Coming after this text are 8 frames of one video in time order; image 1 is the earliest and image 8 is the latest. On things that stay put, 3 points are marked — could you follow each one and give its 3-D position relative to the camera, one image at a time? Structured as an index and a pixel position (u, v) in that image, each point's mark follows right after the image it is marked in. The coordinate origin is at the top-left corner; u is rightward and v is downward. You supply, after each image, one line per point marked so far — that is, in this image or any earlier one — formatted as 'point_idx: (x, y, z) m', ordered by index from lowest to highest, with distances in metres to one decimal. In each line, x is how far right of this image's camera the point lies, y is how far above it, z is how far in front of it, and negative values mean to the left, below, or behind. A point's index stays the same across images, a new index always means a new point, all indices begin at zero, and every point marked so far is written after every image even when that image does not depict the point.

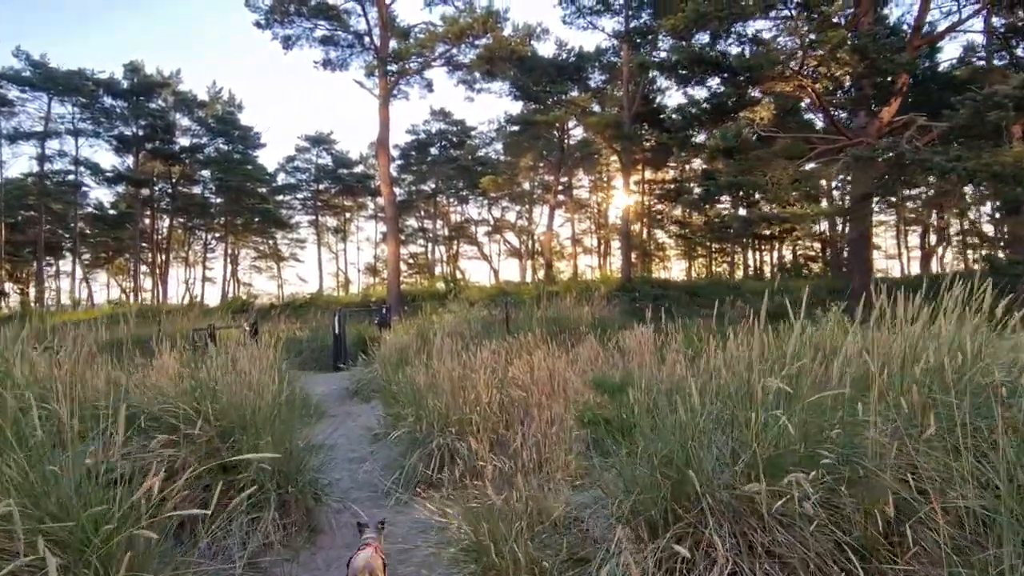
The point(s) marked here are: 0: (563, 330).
0: (+0.6, -0.5, +8.2) m
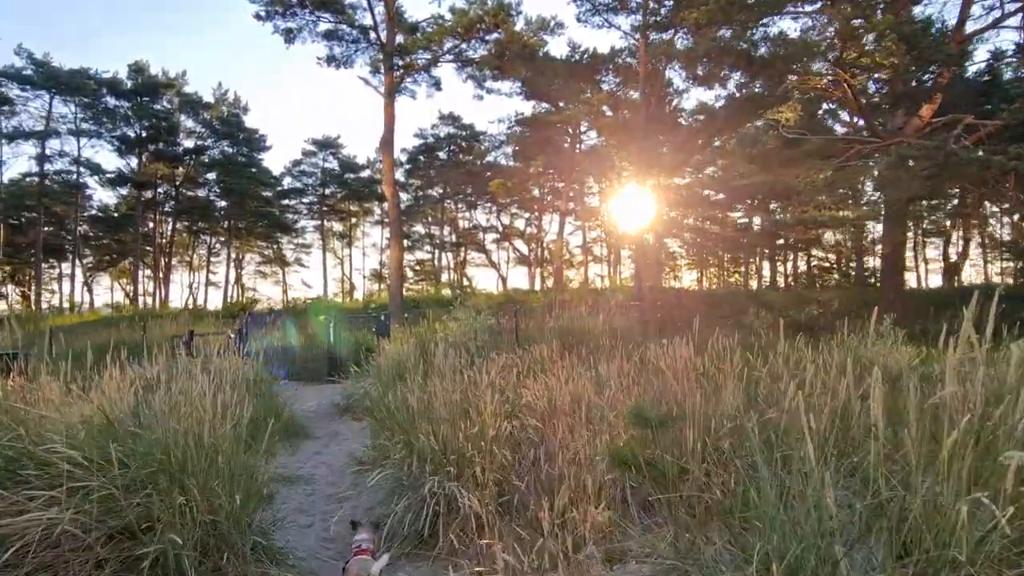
0: (+0.7, -0.6, +7.4) m
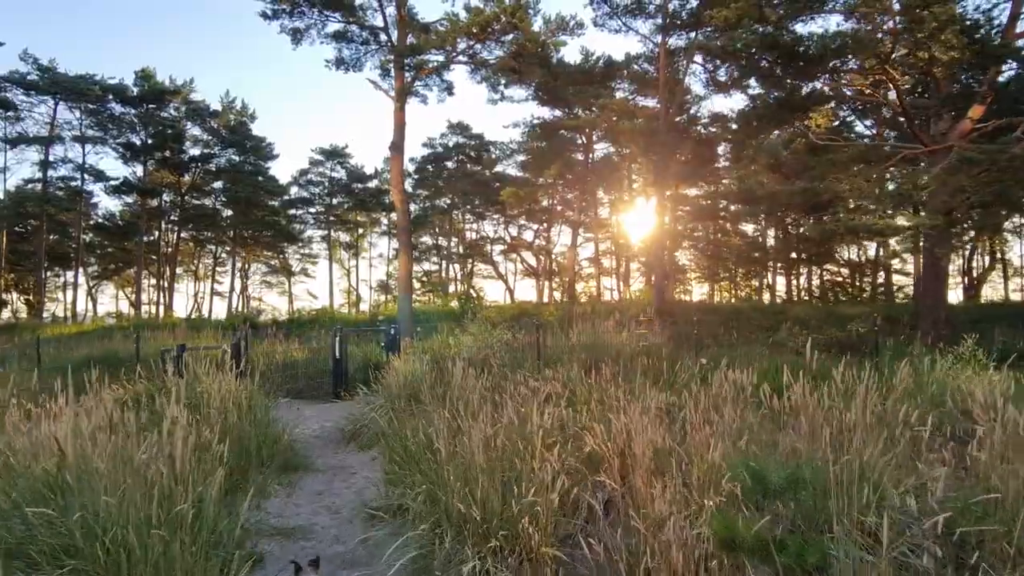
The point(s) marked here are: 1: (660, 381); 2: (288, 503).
0: (+0.9, -0.7, +6.7) m
1: (+1.0, -0.6, +5.0) m
2: (-1.2, -1.2, +4.0) m
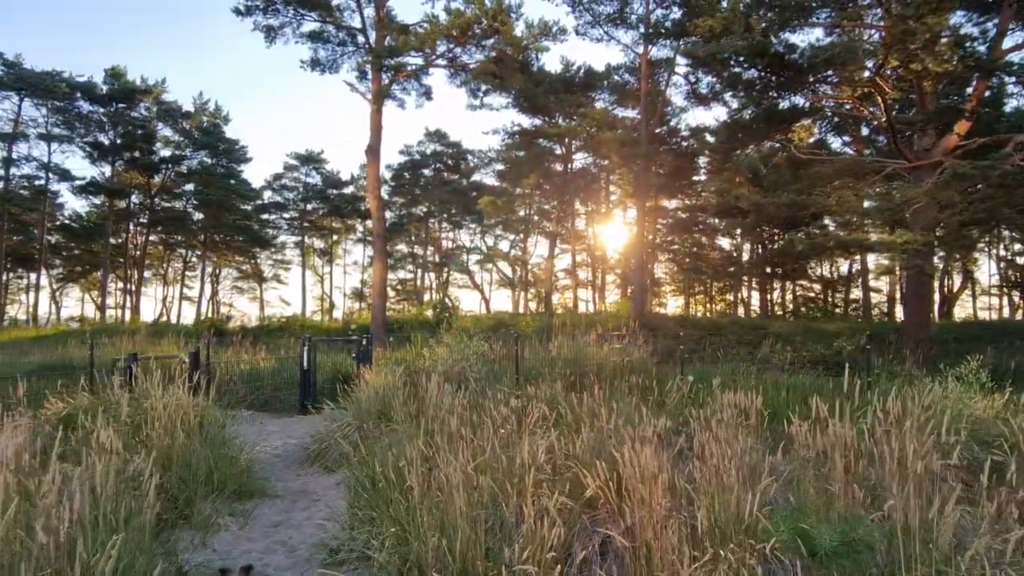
0: (+0.7, -0.8, +6.3) m
1: (+0.9, -0.7, +4.6) m
2: (-1.3, -1.2, +3.6) m
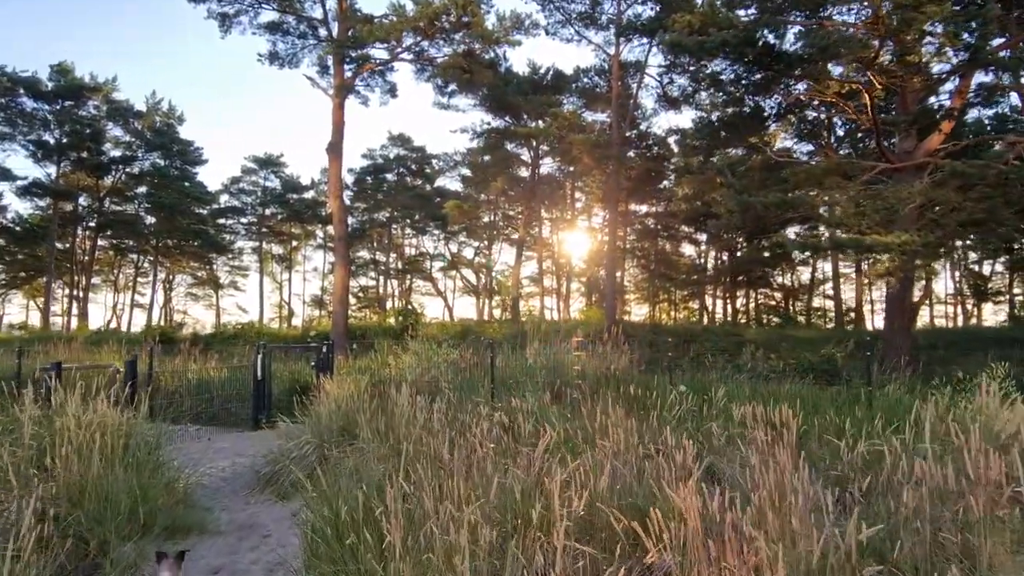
0: (+0.5, -0.8, +5.7) m
1: (+0.8, -0.7, +4.1) m
2: (-1.4, -1.2, +2.9) m
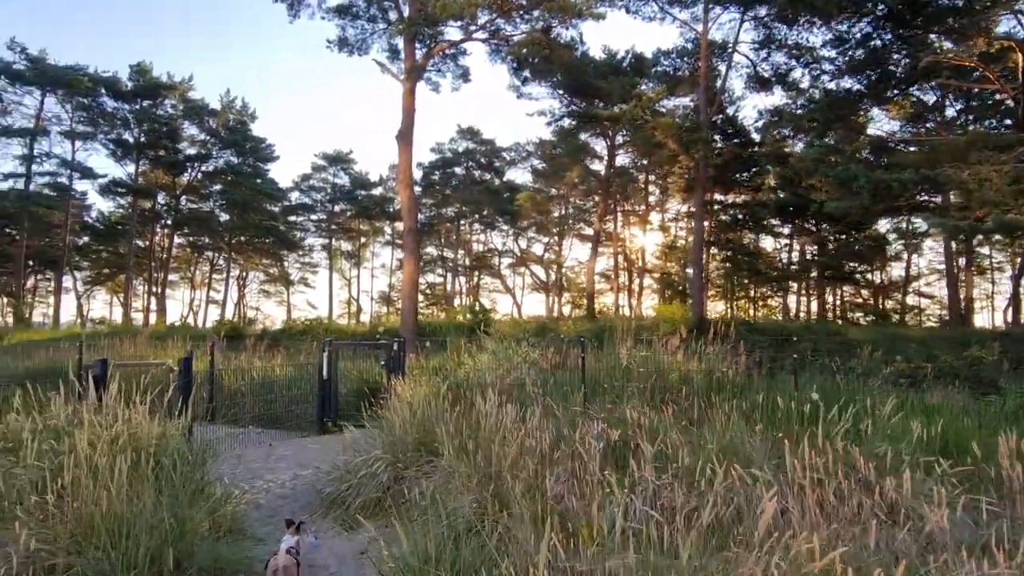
0: (+1.2, -0.7, +4.8) m
1: (+1.3, -0.7, +3.1) m
2: (-0.9, -1.1, +2.1) m
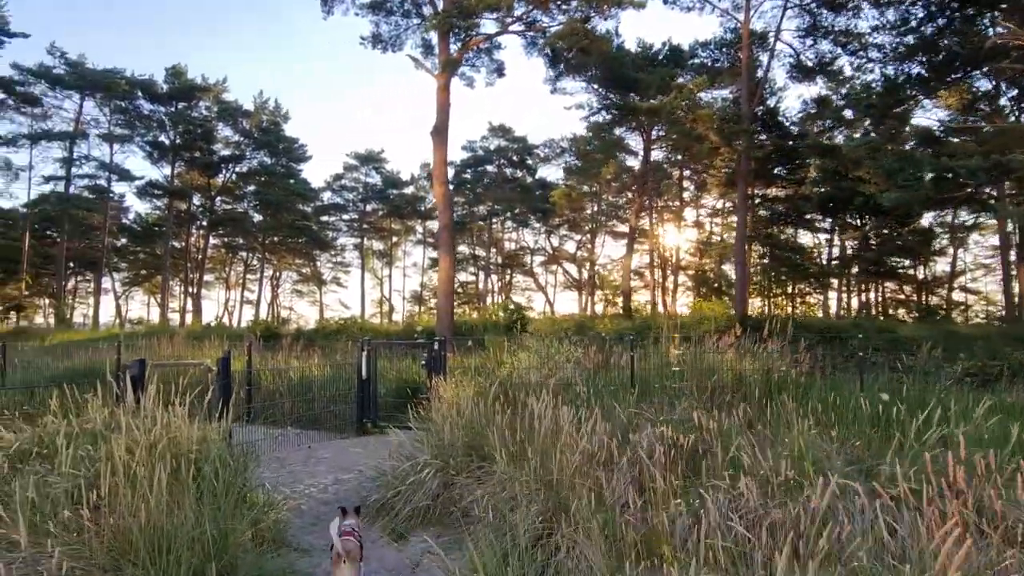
0: (+1.5, -0.7, +4.5) m
1: (+1.6, -0.6, +2.8) m
2: (-0.7, -1.1, +1.9) m
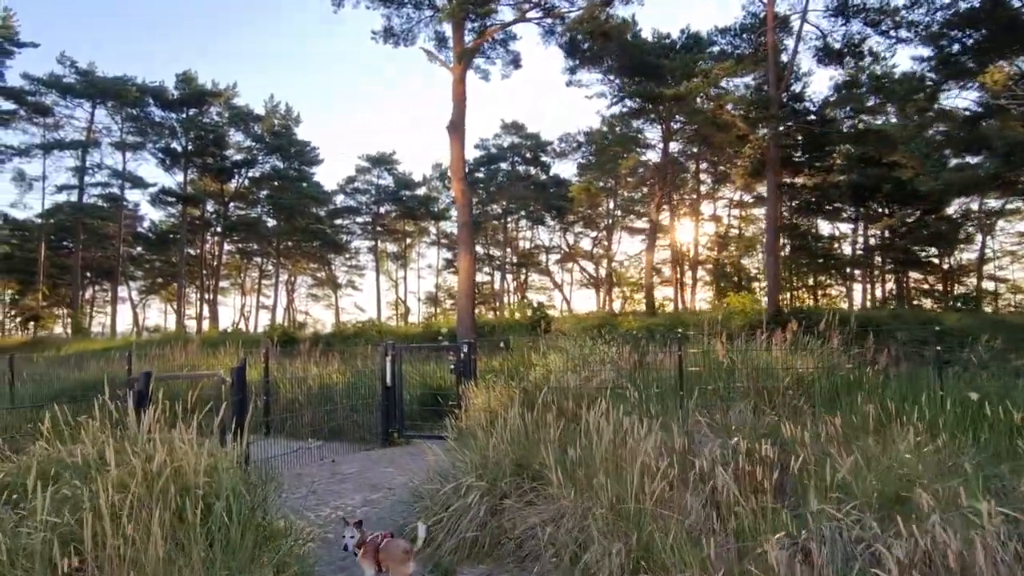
0: (+1.8, -0.6, +4.0) m
1: (+1.8, -0.6, +2.3) m
2: (-0.5, -1.1, +1.4) m
